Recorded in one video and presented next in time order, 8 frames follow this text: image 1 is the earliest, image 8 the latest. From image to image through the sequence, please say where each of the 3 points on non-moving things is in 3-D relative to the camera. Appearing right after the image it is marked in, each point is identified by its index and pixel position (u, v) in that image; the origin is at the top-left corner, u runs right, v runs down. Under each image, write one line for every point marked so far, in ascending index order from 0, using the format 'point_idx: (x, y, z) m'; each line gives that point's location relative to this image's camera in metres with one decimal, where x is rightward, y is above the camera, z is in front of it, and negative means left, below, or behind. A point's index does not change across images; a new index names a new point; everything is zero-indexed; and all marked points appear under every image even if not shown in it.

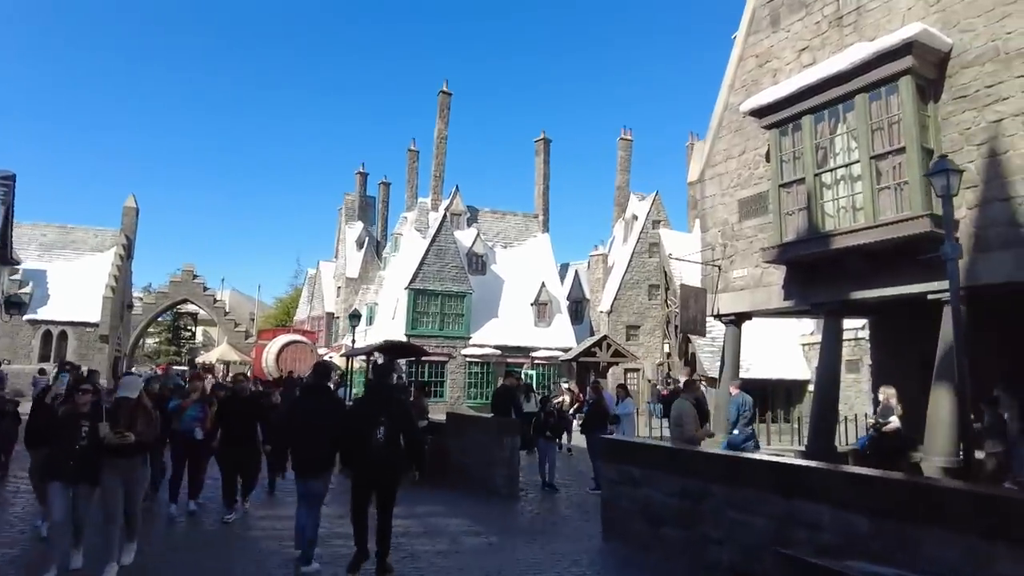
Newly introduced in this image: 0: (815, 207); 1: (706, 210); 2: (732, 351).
0: (+4.7, +1.3, +11.1) m
1: (+3.9, +1.6, +14.3) m
2: (+4.1, -1.2, +13.5) m
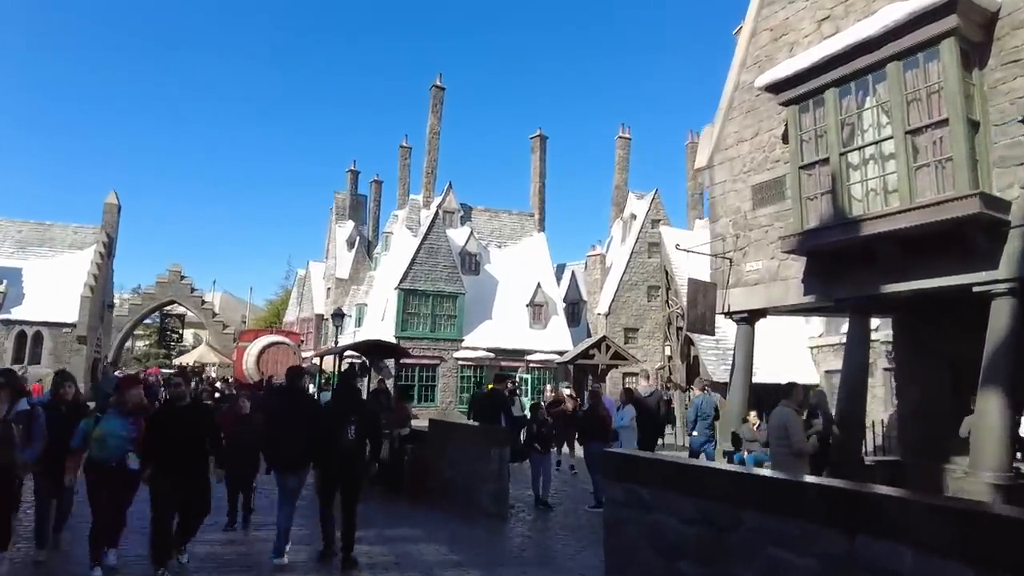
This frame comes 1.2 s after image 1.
0: (+4.6, +1.4, +10.0) m
1: (+3.8, +1.7, +13.1) m
2: (+4.0, -1.1, +12.3) m
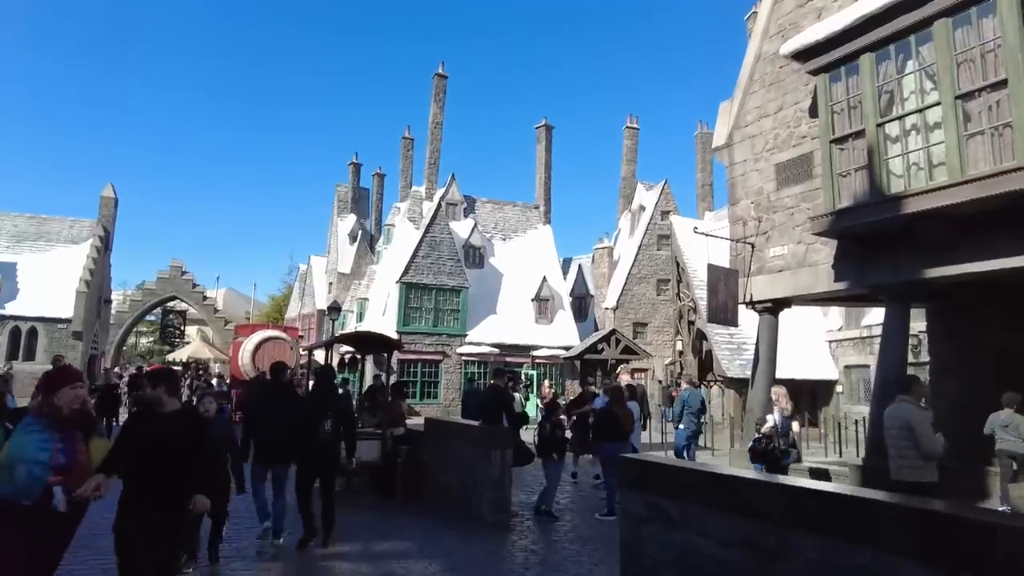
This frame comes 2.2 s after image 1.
0: (+4.6, +1.6, +9.0) m
1: (+3.8, +1.9, +12.1) m
2: (+4.0, -0.9, +11.3) m
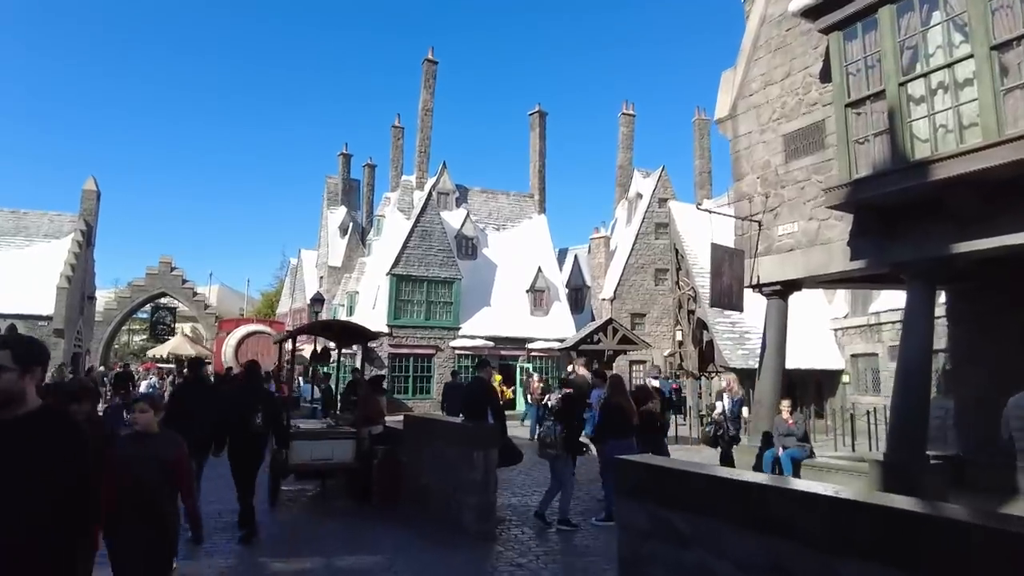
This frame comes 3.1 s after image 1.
0: (+4.4, +1.8, +8.1) m
1: (+3.6, +2.1, +11.2) m
2: (+3.9, -0.6, +10.4) m
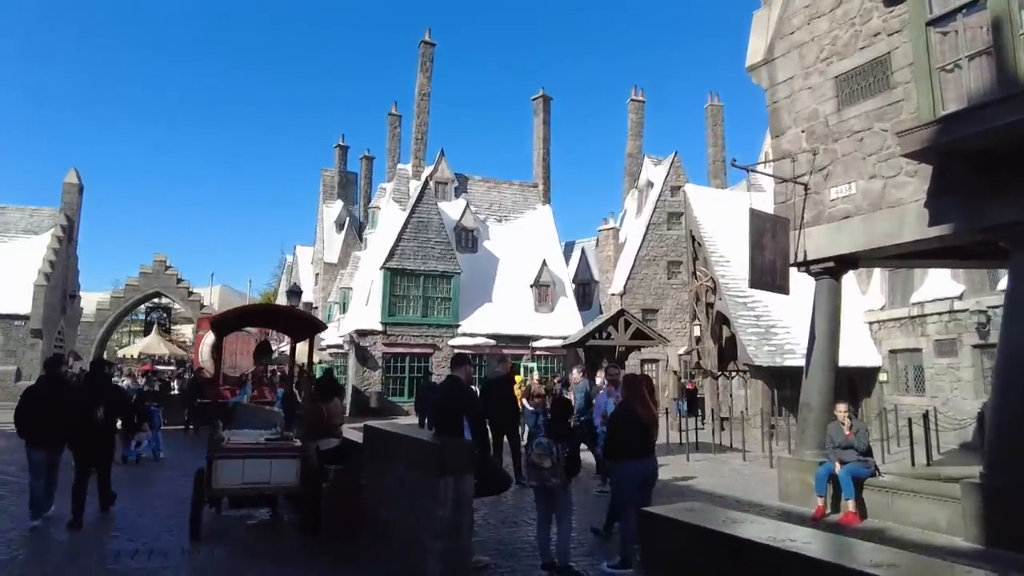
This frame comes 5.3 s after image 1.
0: (+4.3, +2.1, +6.1) m
1: (+3.5, +2.4, +9.2) m
2: (+3.7, -0.3, +8.5) m
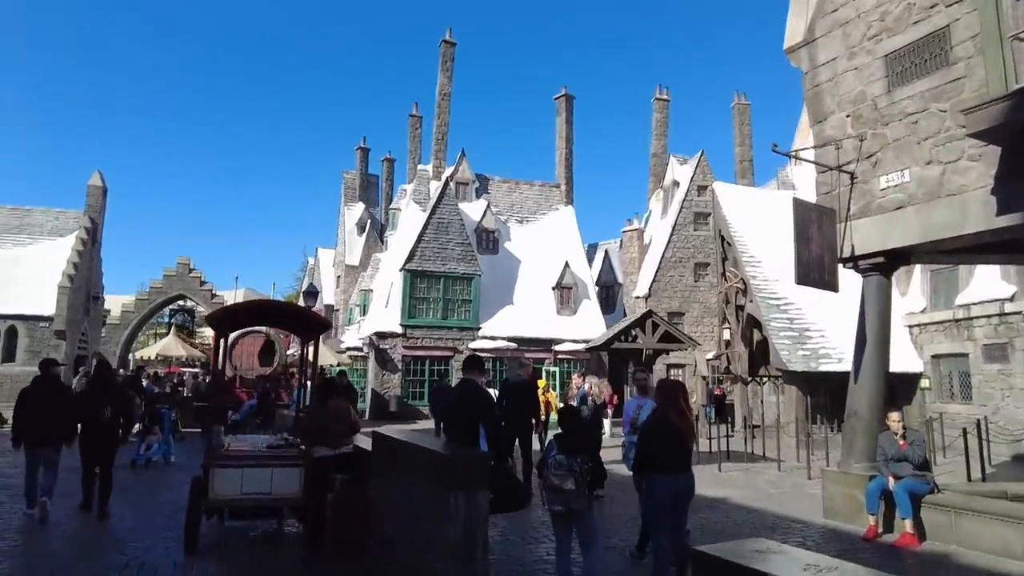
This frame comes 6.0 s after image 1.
0: (+4.4, +2.1, +5.4) m
1: (+3.7, +2.4, +8.6) m
2: (+4.0, -0.3, +7.8) m
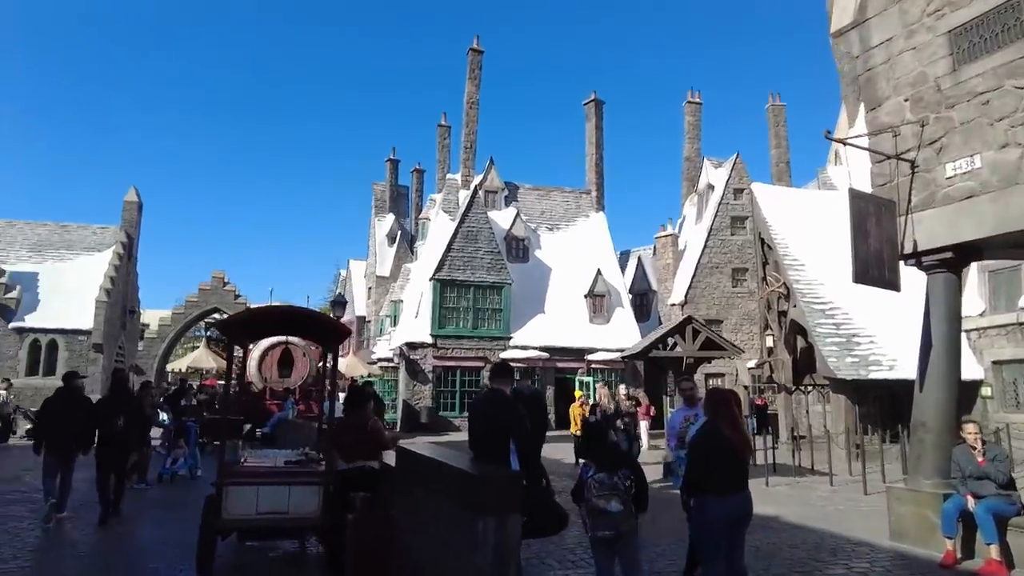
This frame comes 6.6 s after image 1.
0: (+4.6, +2.2, +4.7) m
1: (+4.1, +2.4, +7.9) m
2: (+4.3, -0.3, +7.1) m
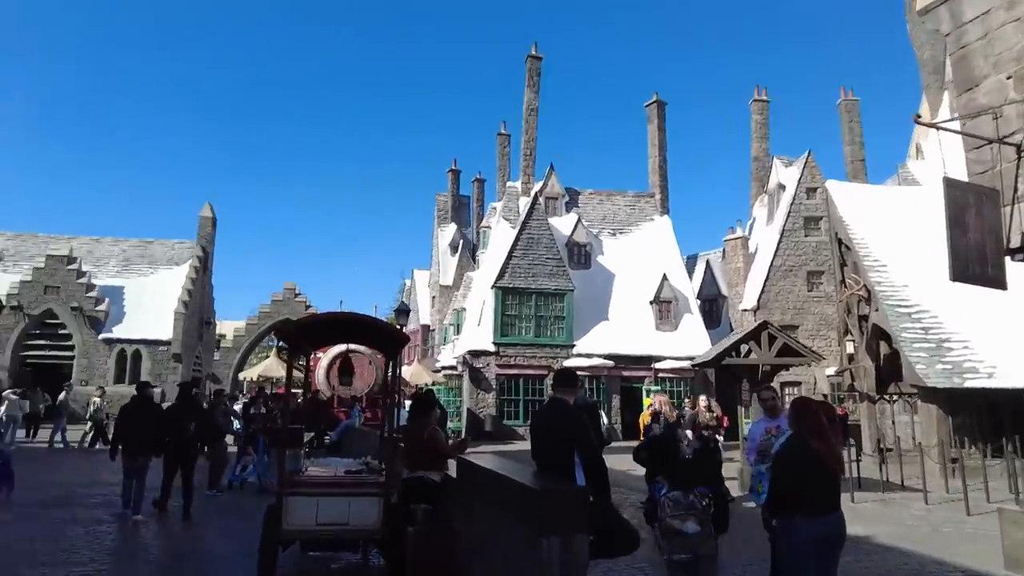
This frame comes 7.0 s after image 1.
0: (+4.9, +2.3, +4.0) m
1: (+4.7, +2.4, +7.3) m
2: (+4.9, -0.3, +6.4) m
